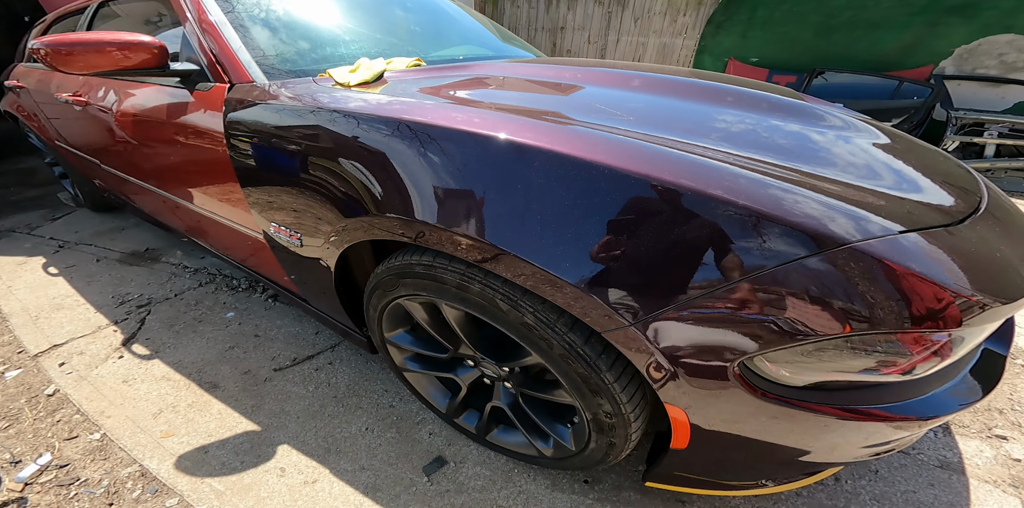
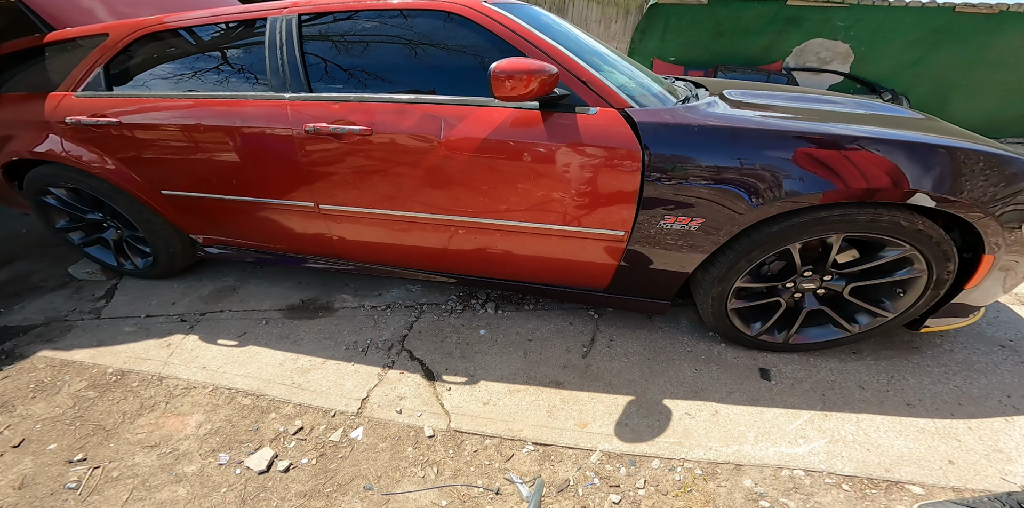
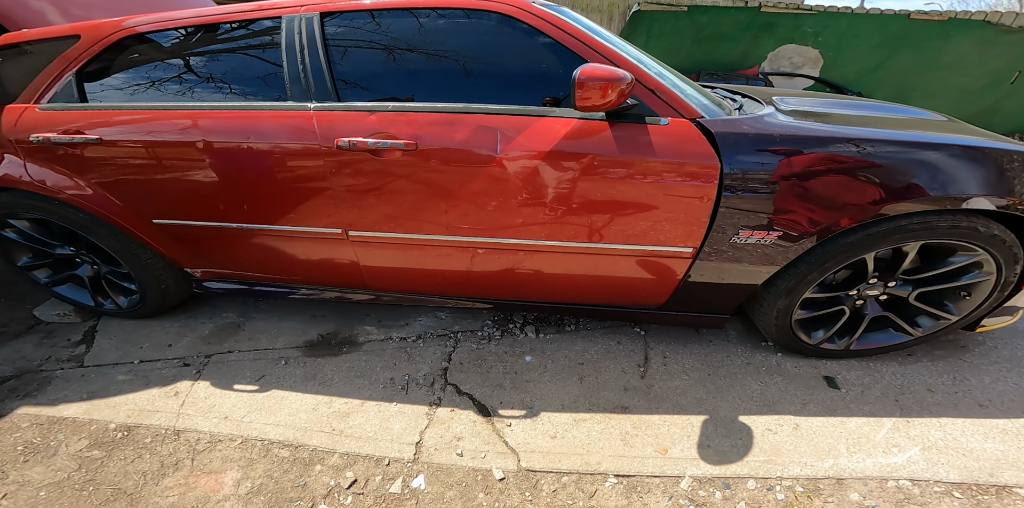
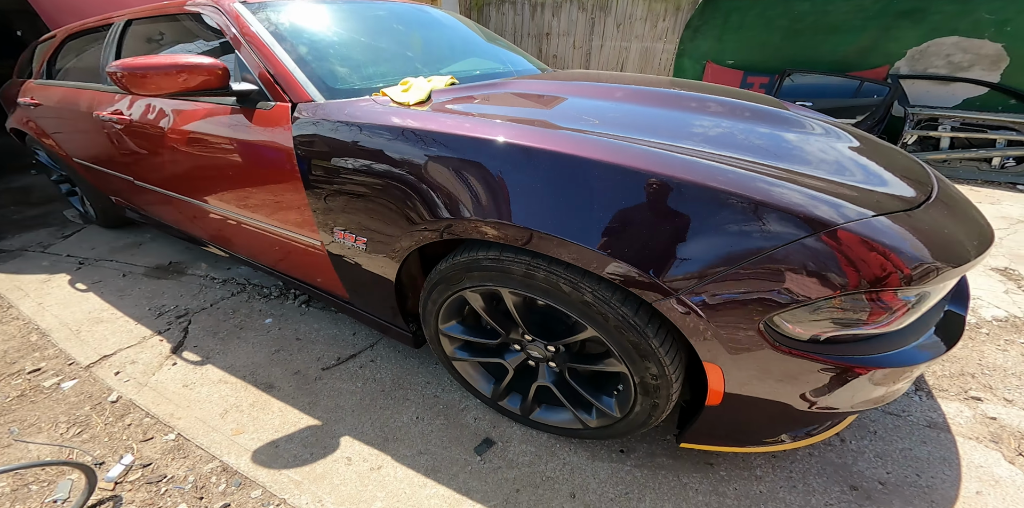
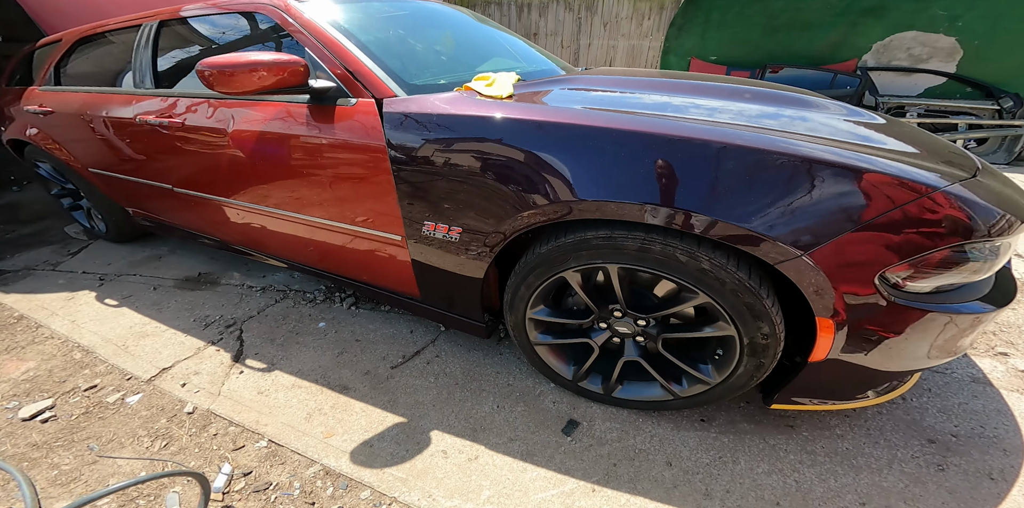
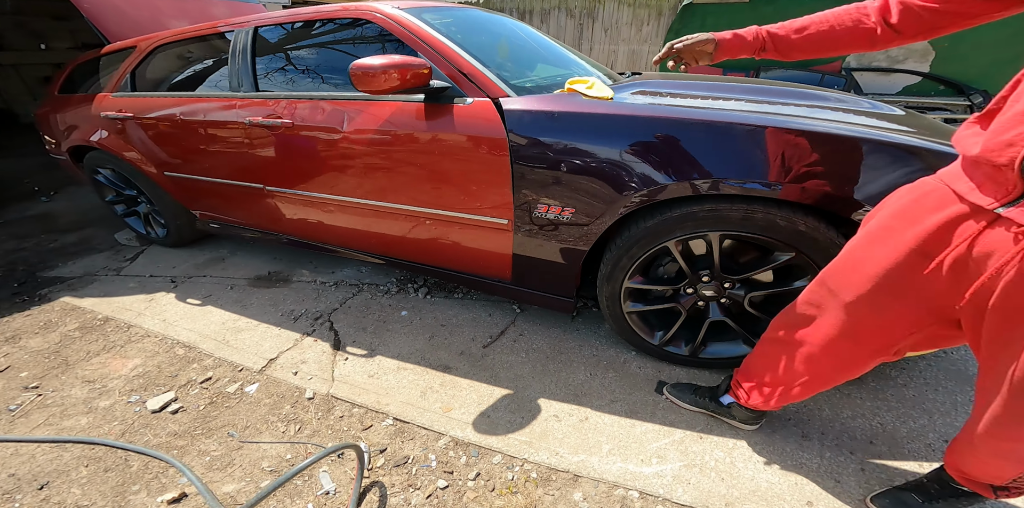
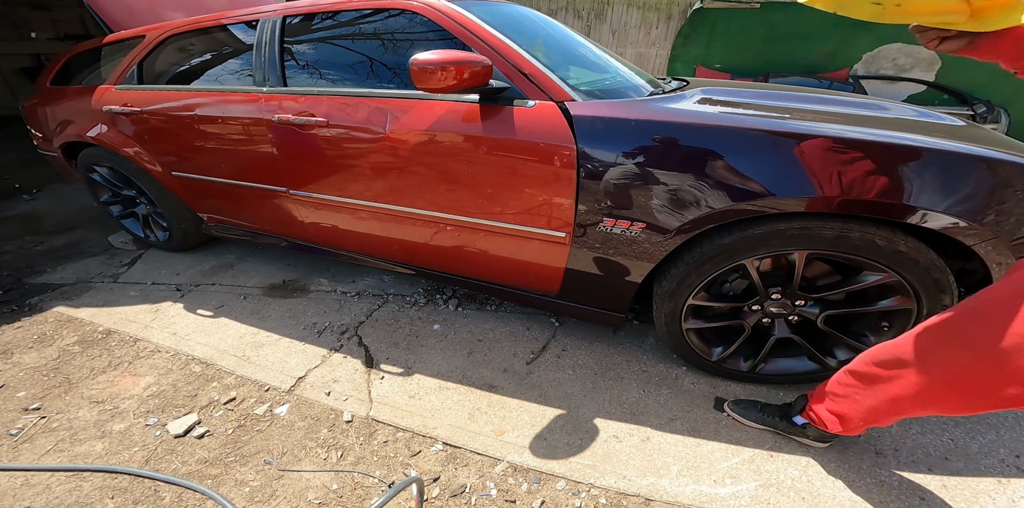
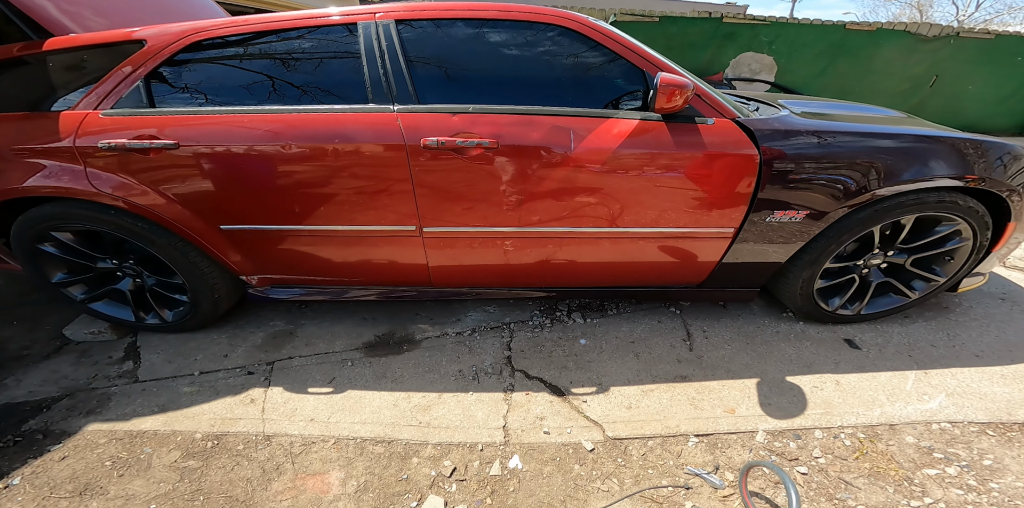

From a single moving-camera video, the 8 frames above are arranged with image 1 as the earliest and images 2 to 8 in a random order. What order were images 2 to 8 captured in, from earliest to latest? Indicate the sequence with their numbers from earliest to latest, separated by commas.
4, 5, 6, 7, 2, 3, 8
